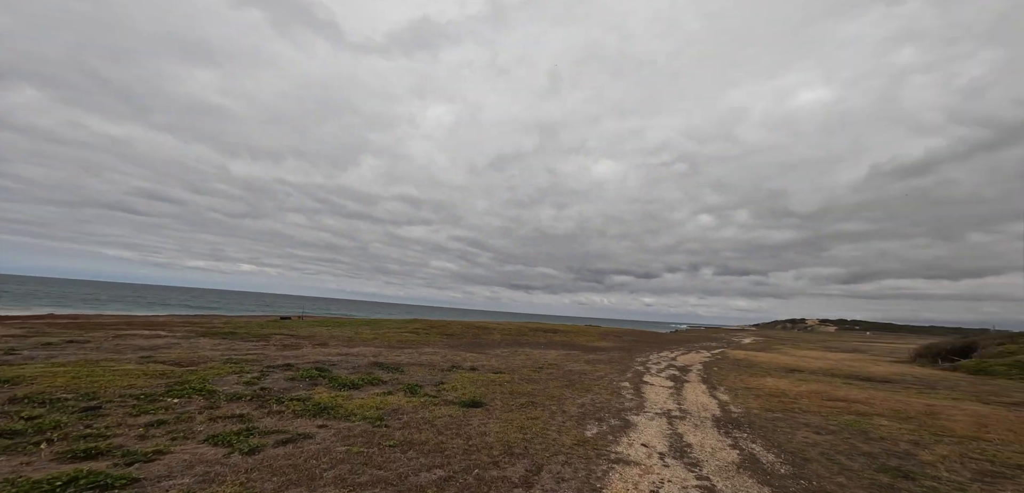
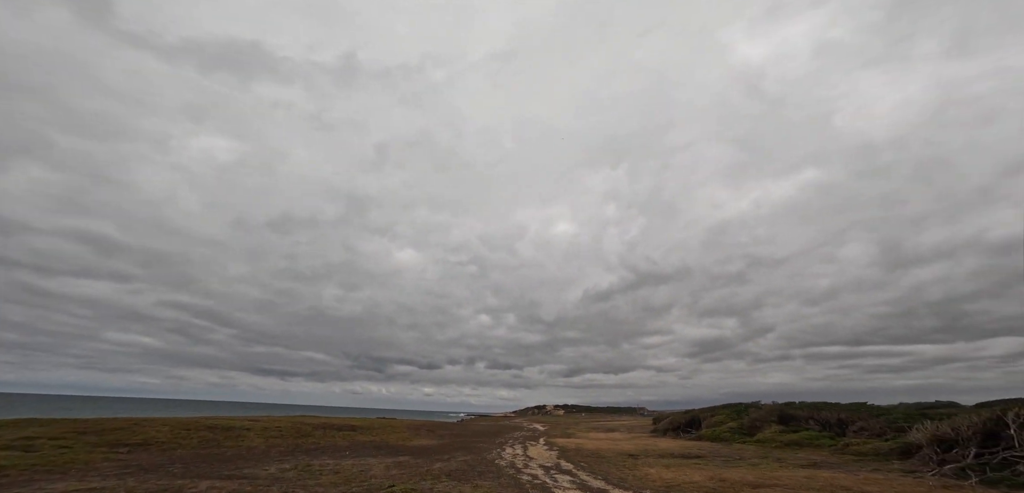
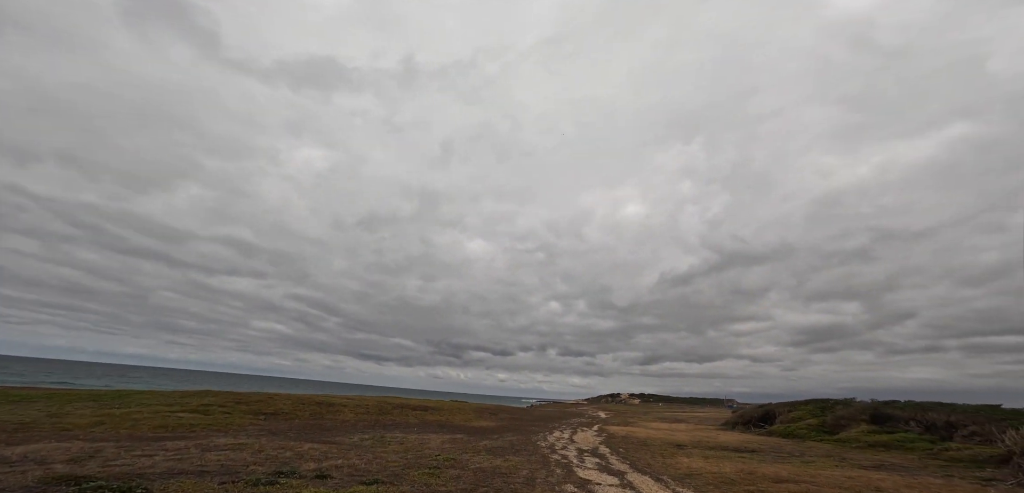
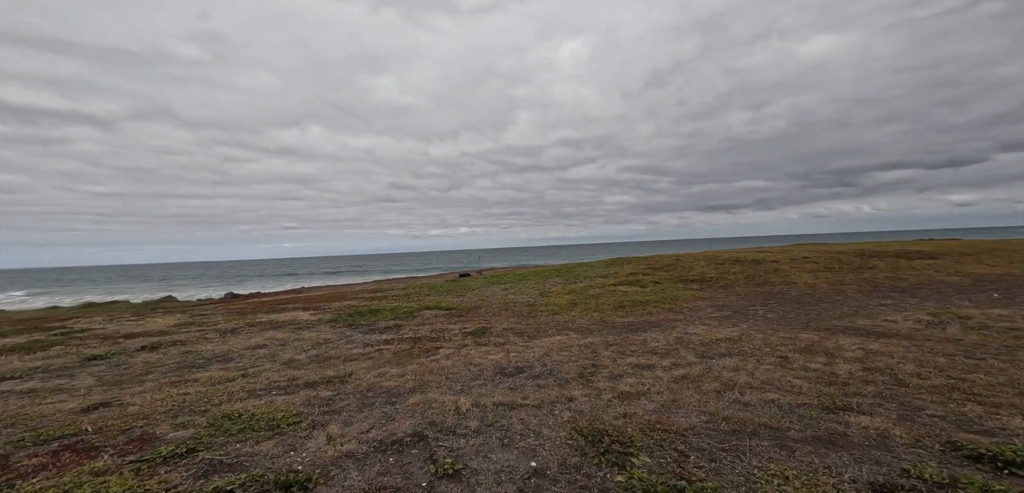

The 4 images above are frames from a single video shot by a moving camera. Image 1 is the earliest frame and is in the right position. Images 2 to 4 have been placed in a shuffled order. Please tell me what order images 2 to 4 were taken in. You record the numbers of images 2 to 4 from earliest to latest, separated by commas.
3, 2, 4
